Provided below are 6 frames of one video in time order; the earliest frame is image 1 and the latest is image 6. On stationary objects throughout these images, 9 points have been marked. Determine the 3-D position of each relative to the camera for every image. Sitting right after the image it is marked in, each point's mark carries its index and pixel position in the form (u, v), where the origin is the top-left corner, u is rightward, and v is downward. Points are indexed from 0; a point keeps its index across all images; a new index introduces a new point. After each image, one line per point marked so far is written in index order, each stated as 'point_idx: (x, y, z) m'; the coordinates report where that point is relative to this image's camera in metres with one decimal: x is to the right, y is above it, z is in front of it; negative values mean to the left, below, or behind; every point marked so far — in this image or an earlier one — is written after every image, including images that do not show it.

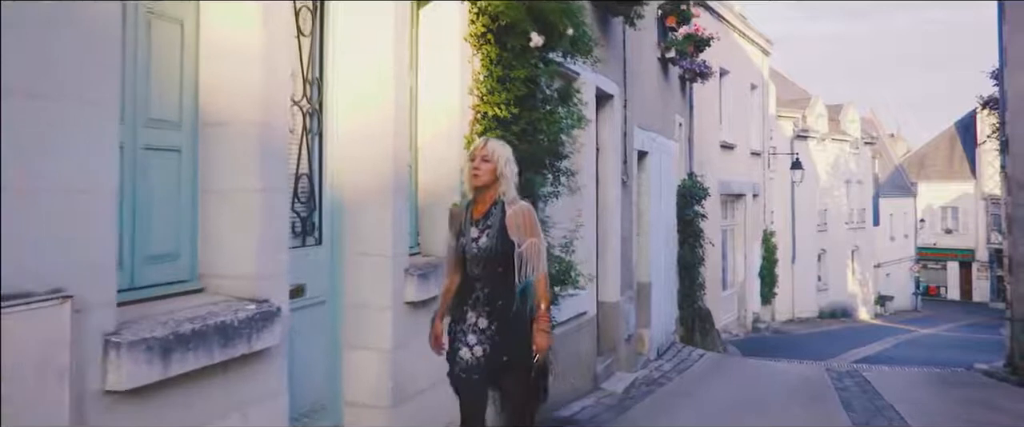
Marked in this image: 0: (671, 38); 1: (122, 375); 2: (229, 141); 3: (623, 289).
0: (+2.0, +2.3, +13.1) m
1: (-1.1, -0.4, +2.8) m
2: (-1.0, +0.3, +3.6) m
3: (+1.1, -0.8, +10.4) m
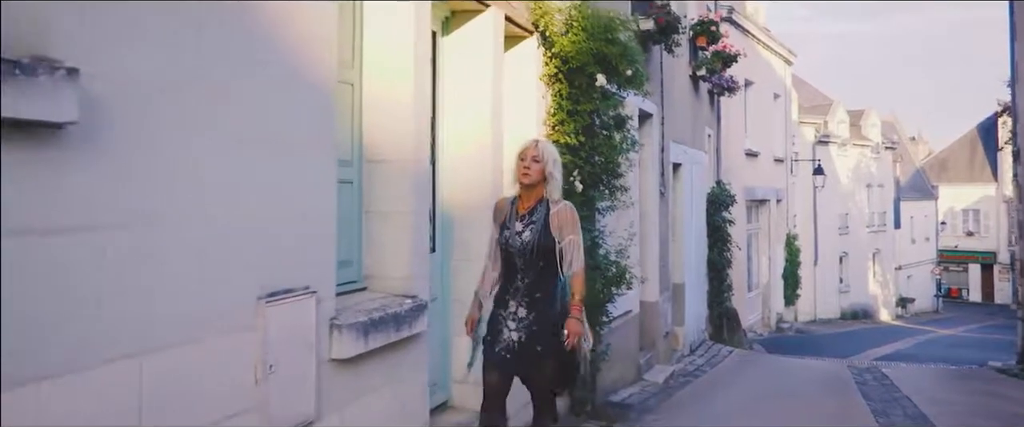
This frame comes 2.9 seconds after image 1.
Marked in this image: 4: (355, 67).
0: (+2.6, +2.2, +14.2) m
1: (-0.7, -0.5, +3.9) m
2: (-0.6, +0.2, +4.8) m
3: (+1.7, -0.9, +11.4) m
4: (-0.7, +0.7, +4.8) m
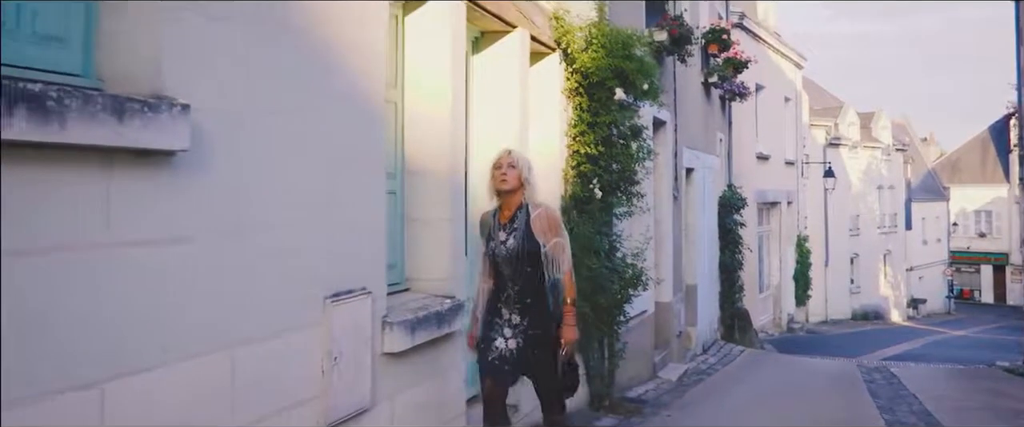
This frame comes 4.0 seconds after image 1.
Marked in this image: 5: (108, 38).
0: (+2.9, +2.2, +14.6) m
1: (-0.5, -0.6, +4.4) m
2: (-0.4, +0.1, +5.2) m
3: (+1.9, -0.9, +11.9) m
4: (-0.6, +0.7, +5.2) m
5: (-1.2, +0.5, +3.1) m
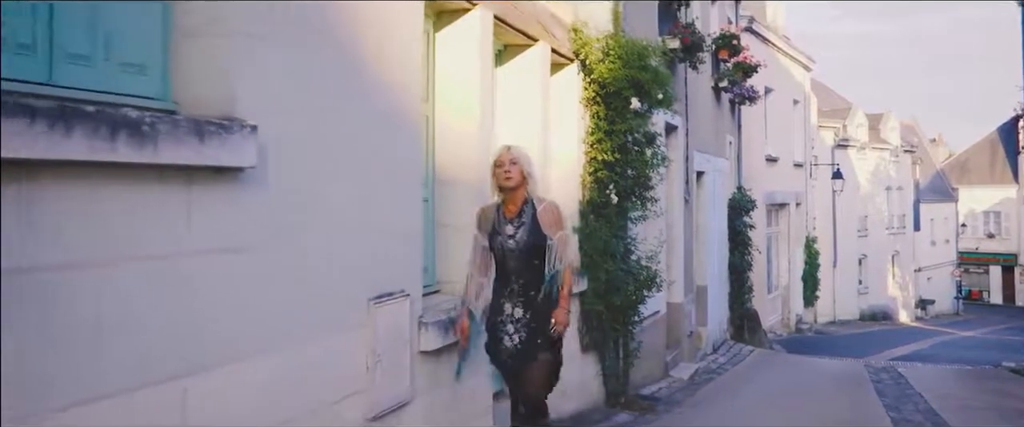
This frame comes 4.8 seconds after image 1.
0: (+3.1, +2.1, +14.9) m
1: (-0.4, -0.6, +4.7) m
2: (-0.3, +0.1, +5.5) m
3: (+2.1, -0.9, +12.2) m
4: (-0.4, +0.6, +5.6) m
5: (-1.1, +0.5, +3.4) m
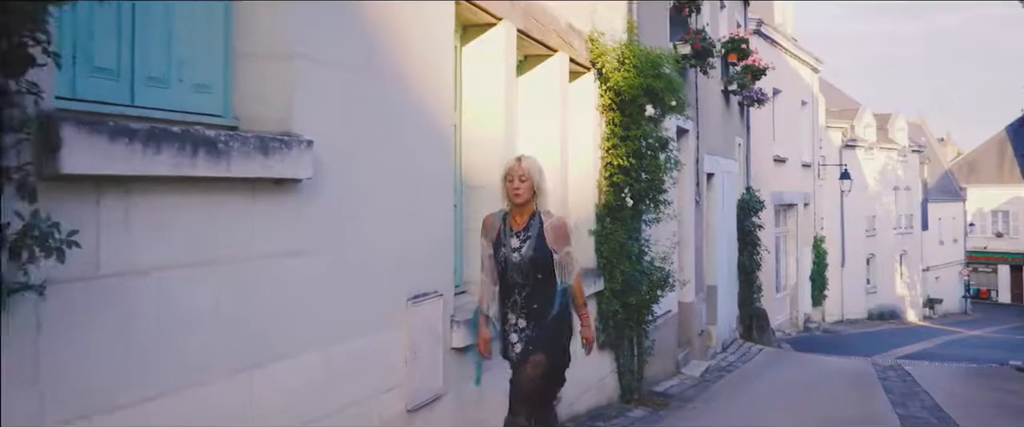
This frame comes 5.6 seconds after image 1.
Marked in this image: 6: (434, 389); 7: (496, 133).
0: (+3.3, +2.1, +15.2) m
1: (-0.3, -0.6, +5.0) m
2: (-0.2, +0.1, +5.8) m
3: (+2.2, -1.0, +12.5) m
4: (-0.3, +0.6, +5.9) m
5: (-1.0, +0.5, +3.7) m
6: (-0.4, -0.8, +4.8) m
7: (-0.1, +0.5, +5.9) m
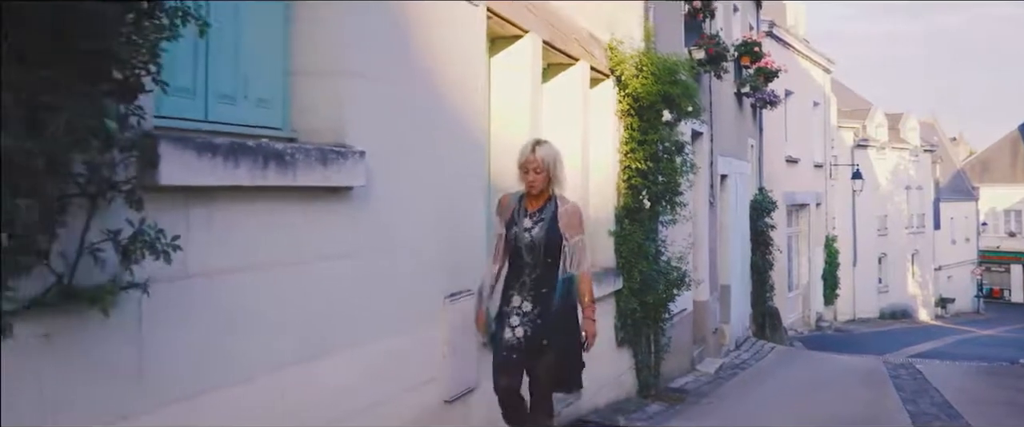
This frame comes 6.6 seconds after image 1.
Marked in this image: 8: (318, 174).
0: (+3.6, +2.1, +15.5) m
1: (-0.1, -0.6, +5.4) m
2: (0.0, +0.1, +6.2) m
3: (+2.5, -1.0, +12.8) m
4: (-0.2, +0.6, +6.2) m
5: (-0.8, +0.4, +4.0) m
6: (-0.2, -0.8, +5.1) m
7: (+0.1, +0.5, +6.2) m
8: (-0.7, +0.1, +3.6) m
